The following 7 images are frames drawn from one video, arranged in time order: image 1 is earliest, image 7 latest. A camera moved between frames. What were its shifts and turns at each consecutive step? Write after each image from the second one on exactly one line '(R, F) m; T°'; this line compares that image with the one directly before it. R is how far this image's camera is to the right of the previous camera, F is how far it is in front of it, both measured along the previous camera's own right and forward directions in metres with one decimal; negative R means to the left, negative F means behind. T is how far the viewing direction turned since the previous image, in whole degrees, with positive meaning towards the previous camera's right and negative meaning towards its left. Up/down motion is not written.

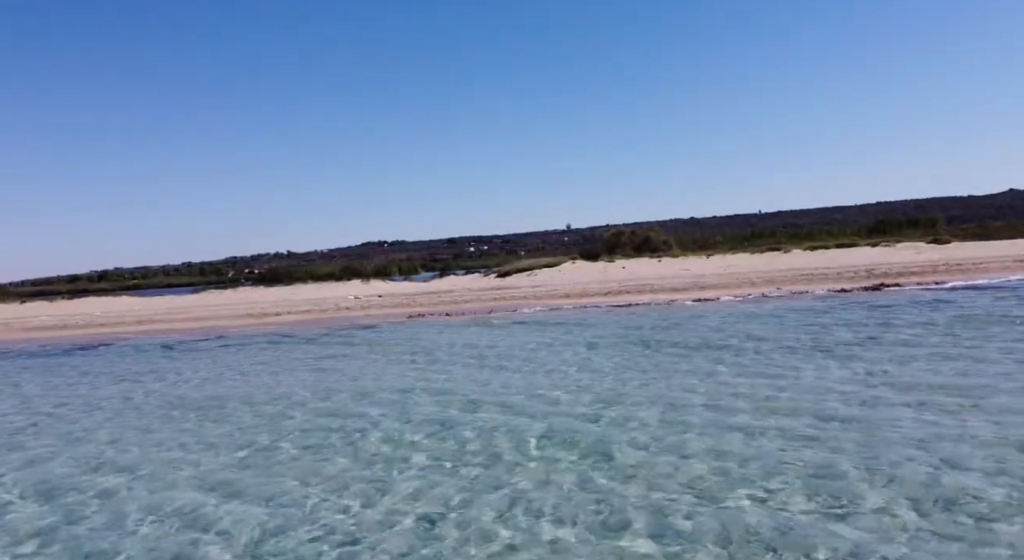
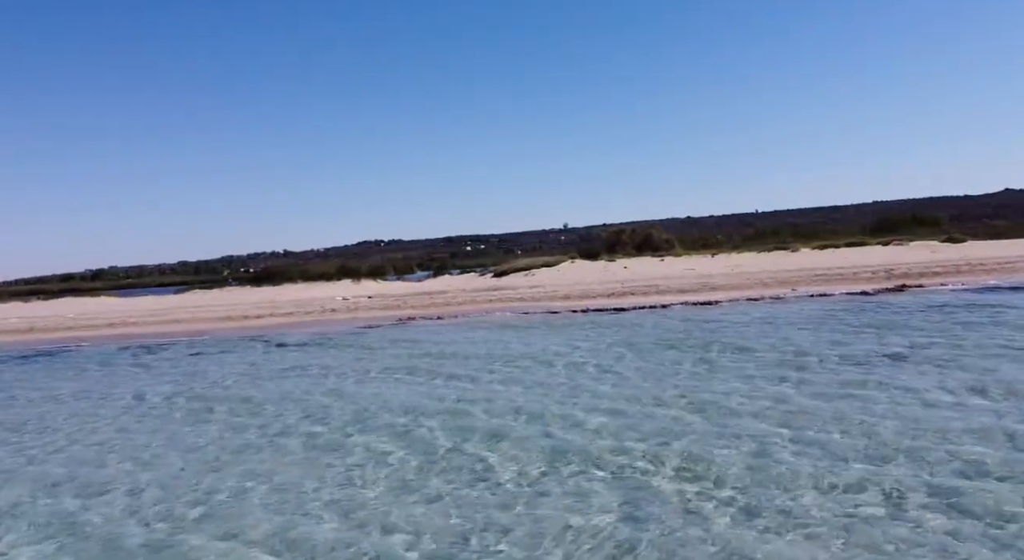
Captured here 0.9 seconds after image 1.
(0.0, +0.9) m; 0°
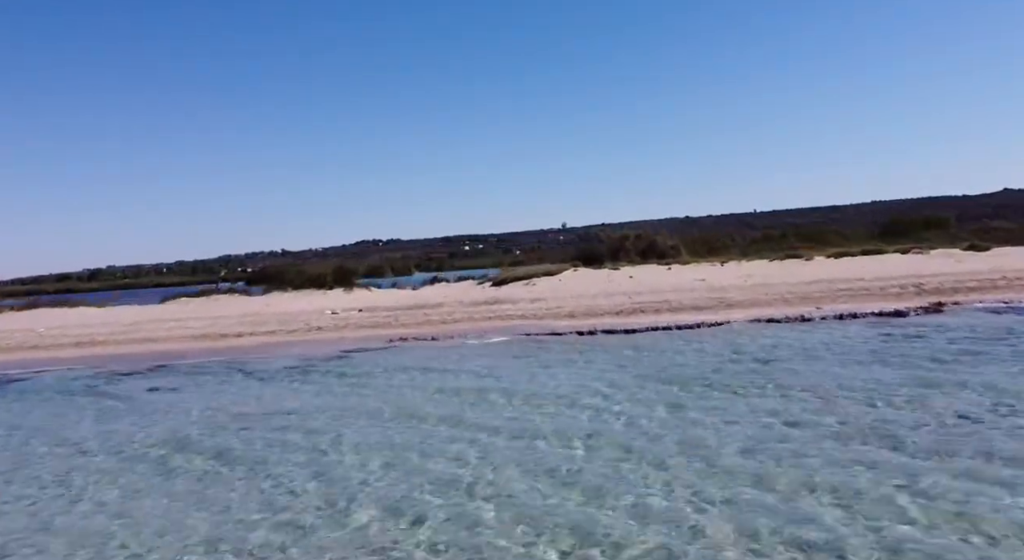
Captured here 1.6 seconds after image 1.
(0.0, +1.0) m; 0°
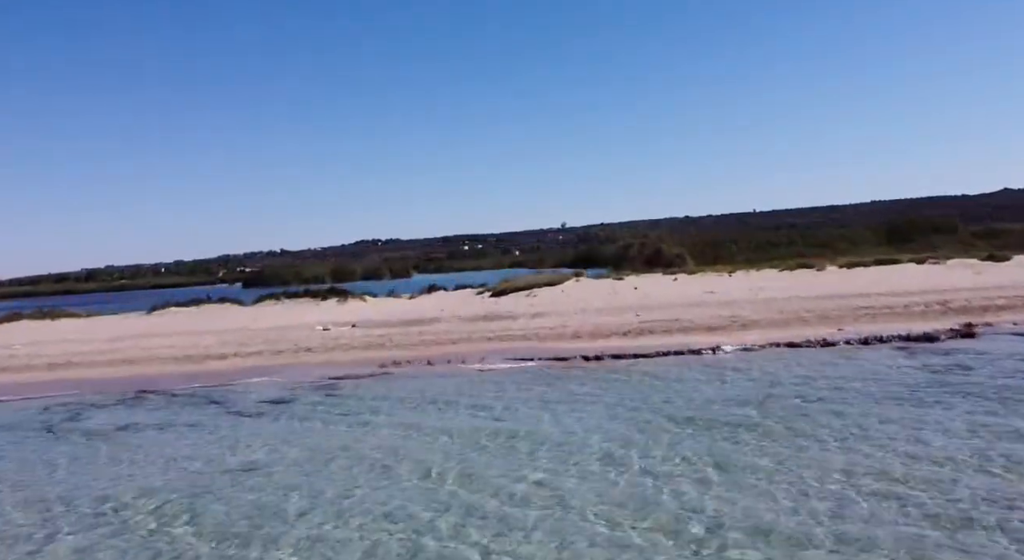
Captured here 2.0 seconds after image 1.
(0.0, +0.7) m; 0°
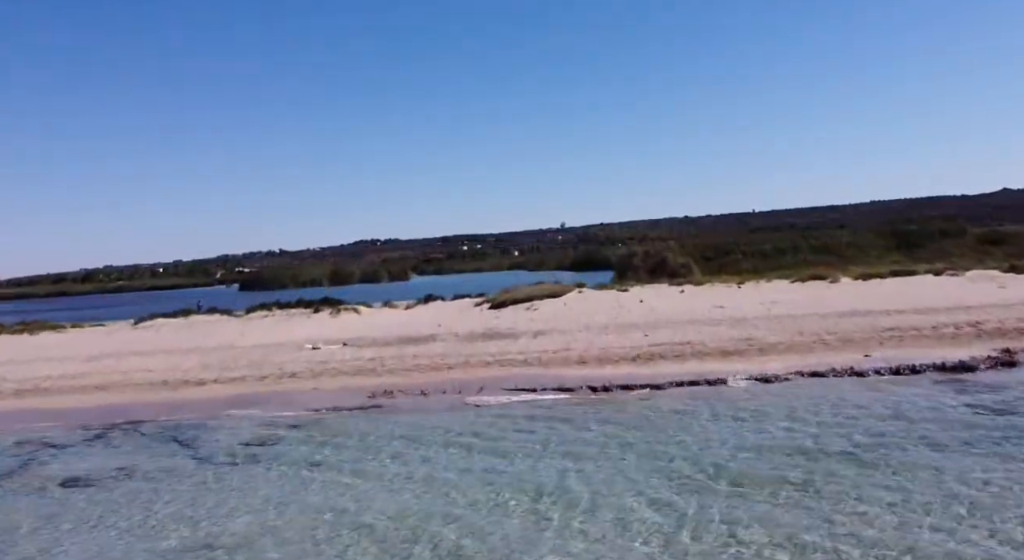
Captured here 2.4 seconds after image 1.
(0.0, +0.8) m; 0°
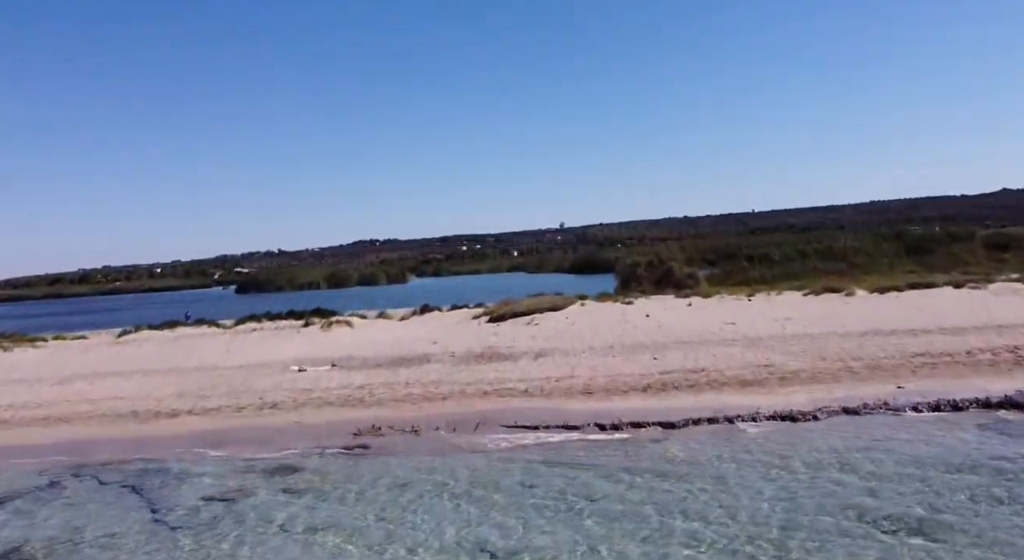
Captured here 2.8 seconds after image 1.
(0.0, +0.9) m; 0°
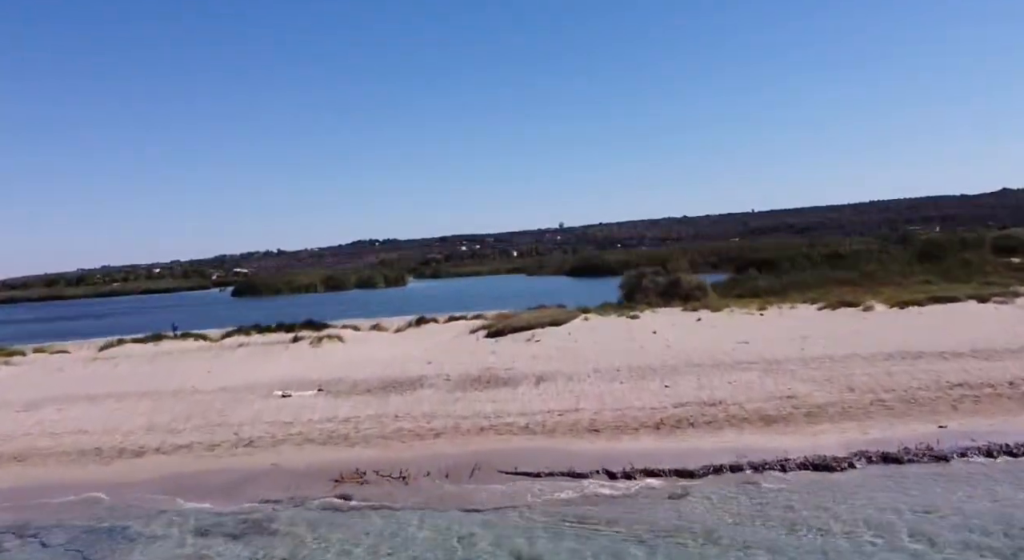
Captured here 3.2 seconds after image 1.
(0.0, +0.9) m; 0°
